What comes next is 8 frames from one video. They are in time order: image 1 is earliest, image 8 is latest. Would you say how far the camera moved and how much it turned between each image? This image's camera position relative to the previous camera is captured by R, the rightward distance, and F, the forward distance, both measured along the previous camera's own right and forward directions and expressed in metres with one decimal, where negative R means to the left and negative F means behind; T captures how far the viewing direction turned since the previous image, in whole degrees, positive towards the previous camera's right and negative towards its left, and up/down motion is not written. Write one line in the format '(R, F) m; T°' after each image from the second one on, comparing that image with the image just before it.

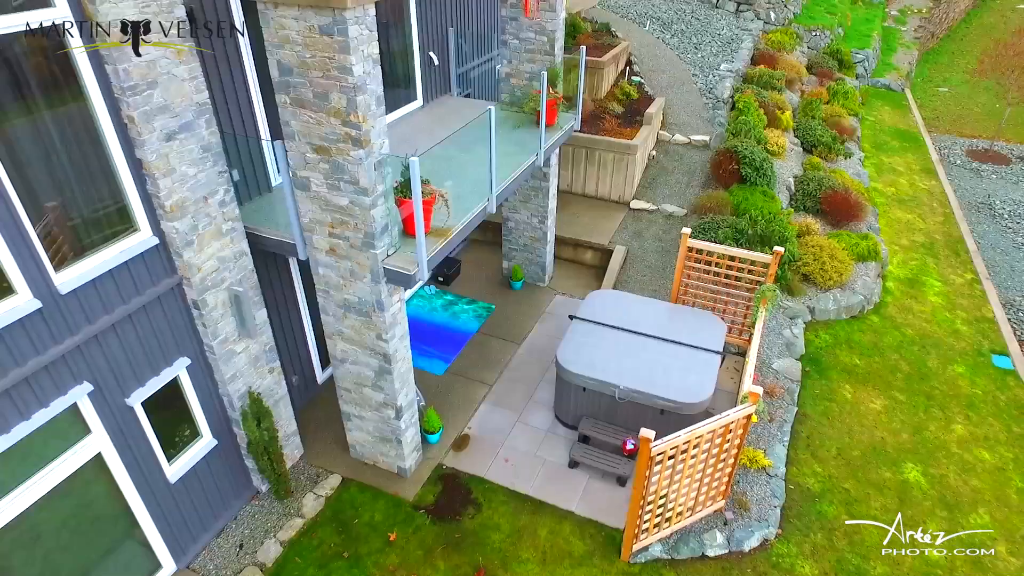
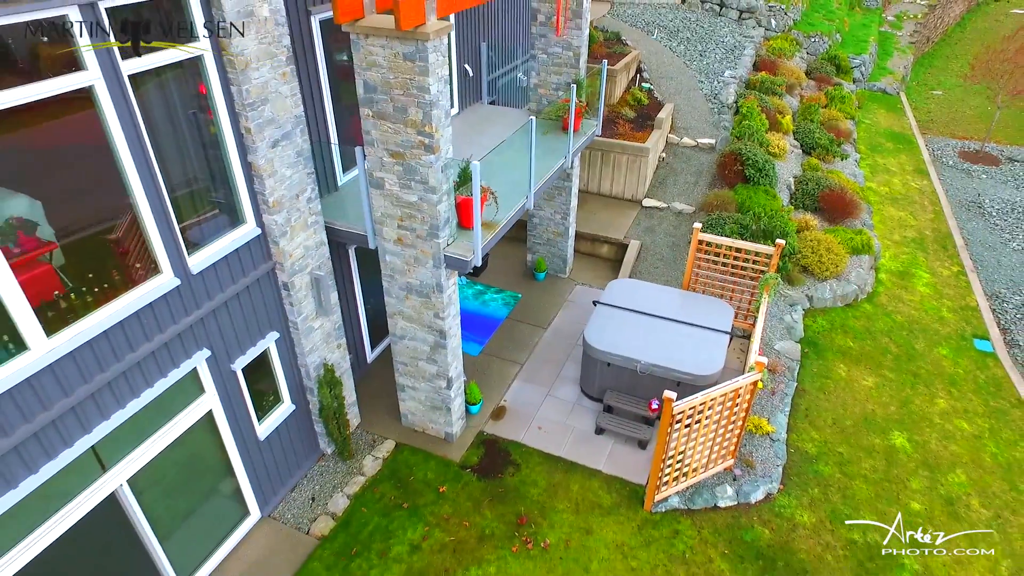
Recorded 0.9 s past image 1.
(-0.5, -0.9) m; 0°
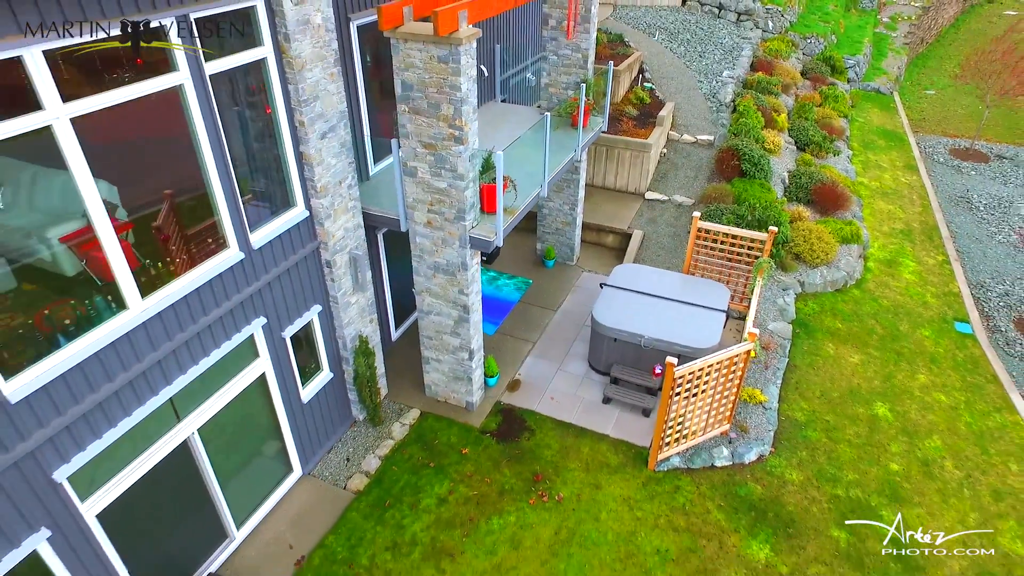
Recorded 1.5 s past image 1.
(-0.2, -0.7) m; 0°
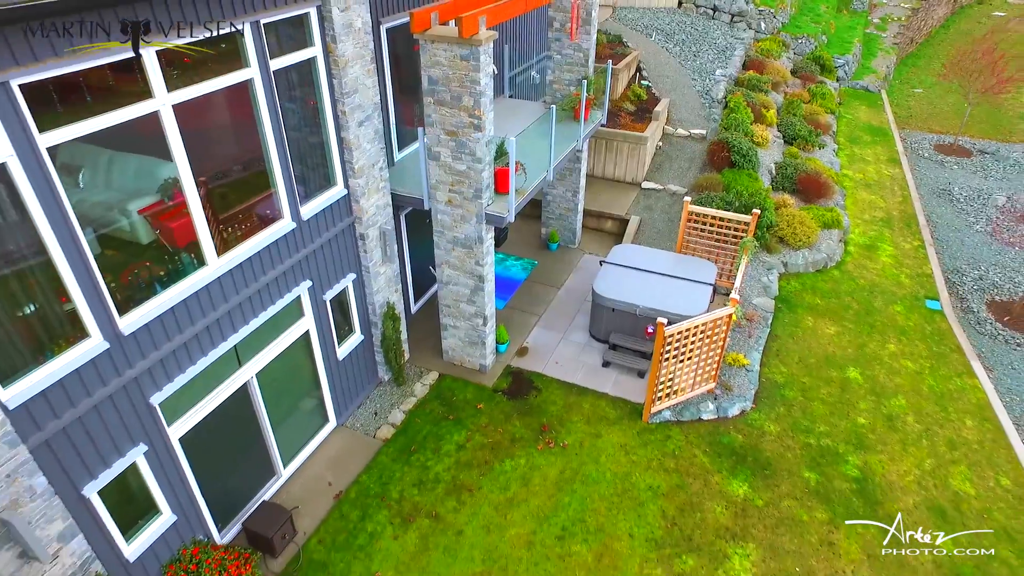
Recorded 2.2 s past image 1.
(-0.1, -1.0) m; 0°
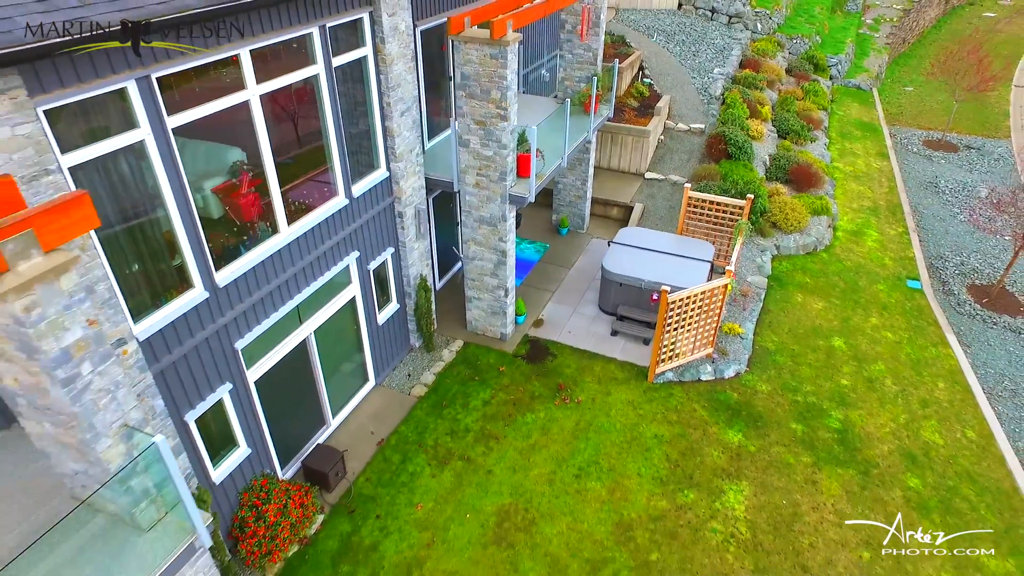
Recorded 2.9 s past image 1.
(-0.3, -1.0) m; 0°
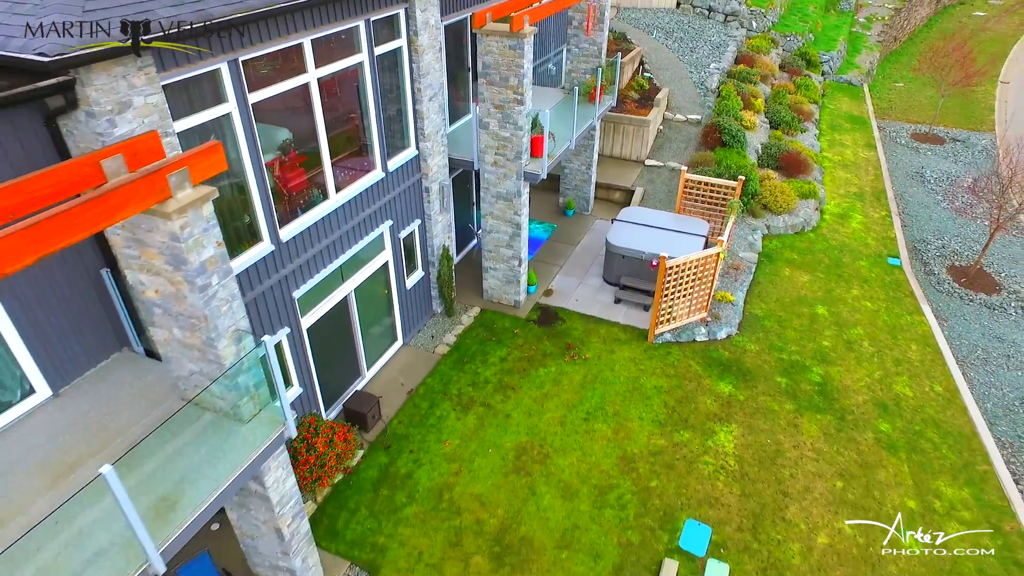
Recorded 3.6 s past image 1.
(-0.3, -1.1) m; 0°
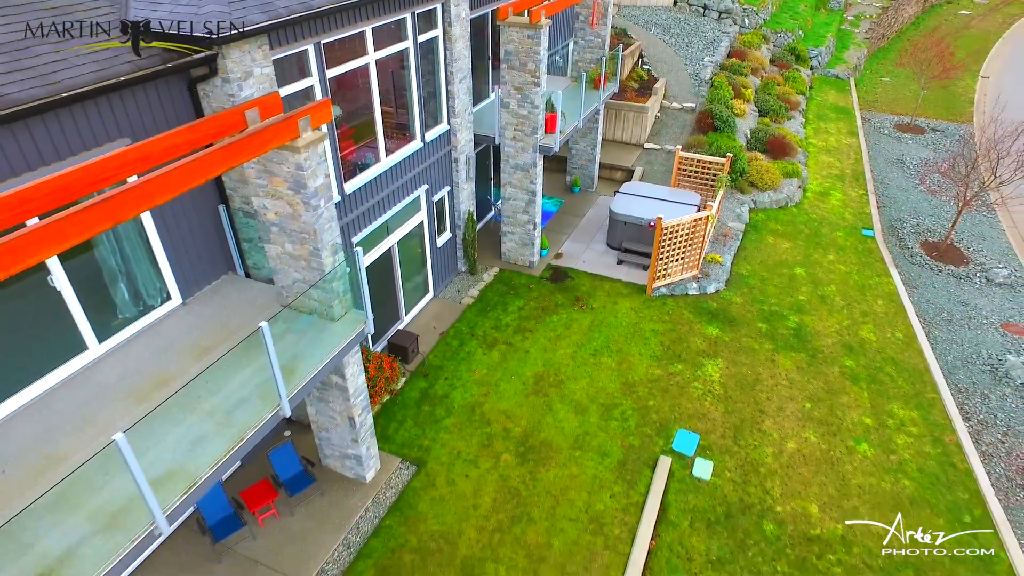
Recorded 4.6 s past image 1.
(-0.3, -1.6) m; 0°
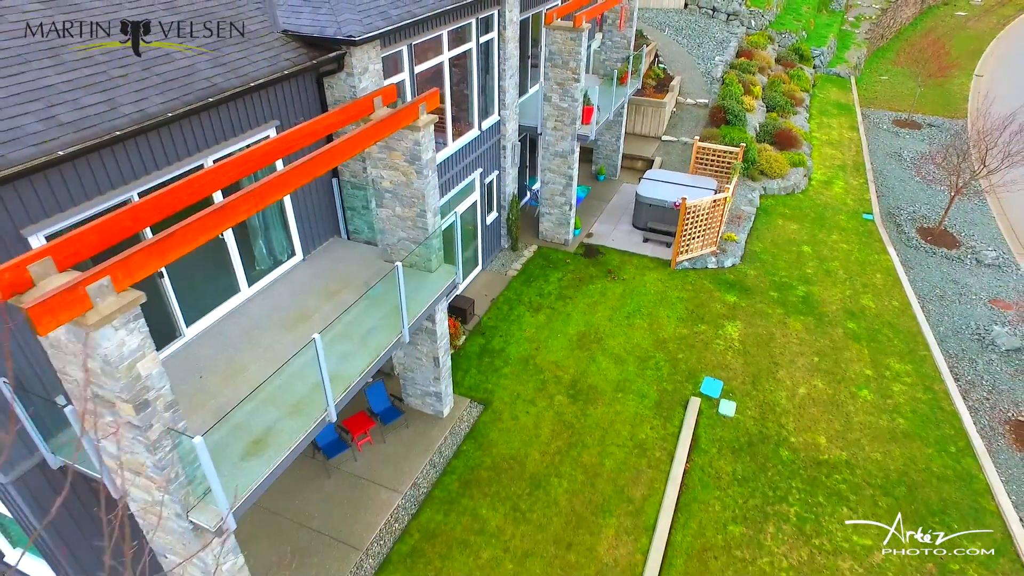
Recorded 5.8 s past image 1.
(-0.9, -1.5) m; 0°
